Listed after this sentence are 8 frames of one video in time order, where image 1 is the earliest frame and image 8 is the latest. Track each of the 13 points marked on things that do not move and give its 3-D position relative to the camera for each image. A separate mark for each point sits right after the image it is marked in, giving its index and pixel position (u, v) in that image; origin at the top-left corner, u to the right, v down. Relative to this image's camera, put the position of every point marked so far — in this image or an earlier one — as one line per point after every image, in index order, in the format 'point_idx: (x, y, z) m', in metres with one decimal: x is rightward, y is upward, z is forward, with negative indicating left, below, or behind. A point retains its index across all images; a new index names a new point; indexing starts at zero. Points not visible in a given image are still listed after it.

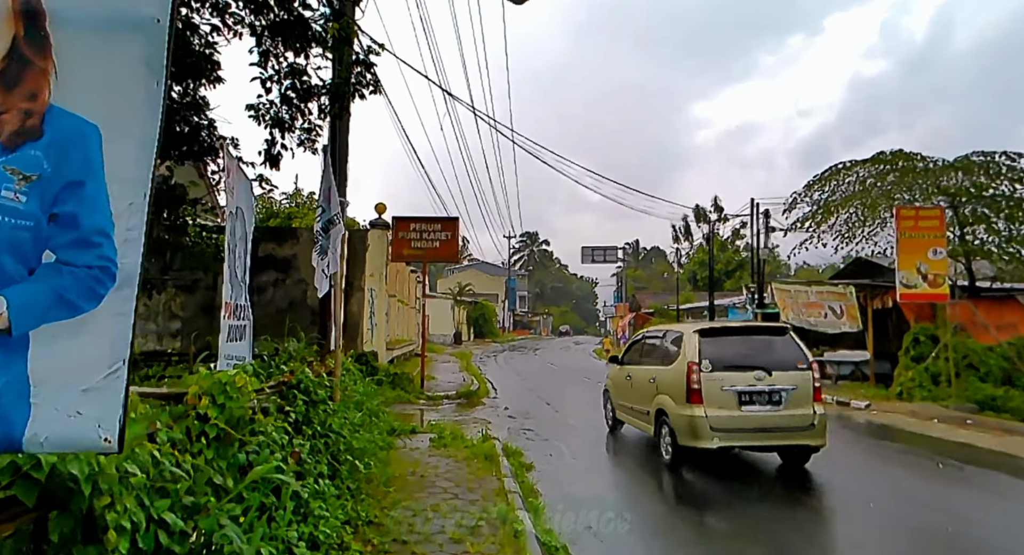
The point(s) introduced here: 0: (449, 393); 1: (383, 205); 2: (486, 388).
0: (-1.5, -2.7, +15.9) m
1: (-3.2, +1.8, +16.6) m
2: (-0.7, -2.8, +17.1) m
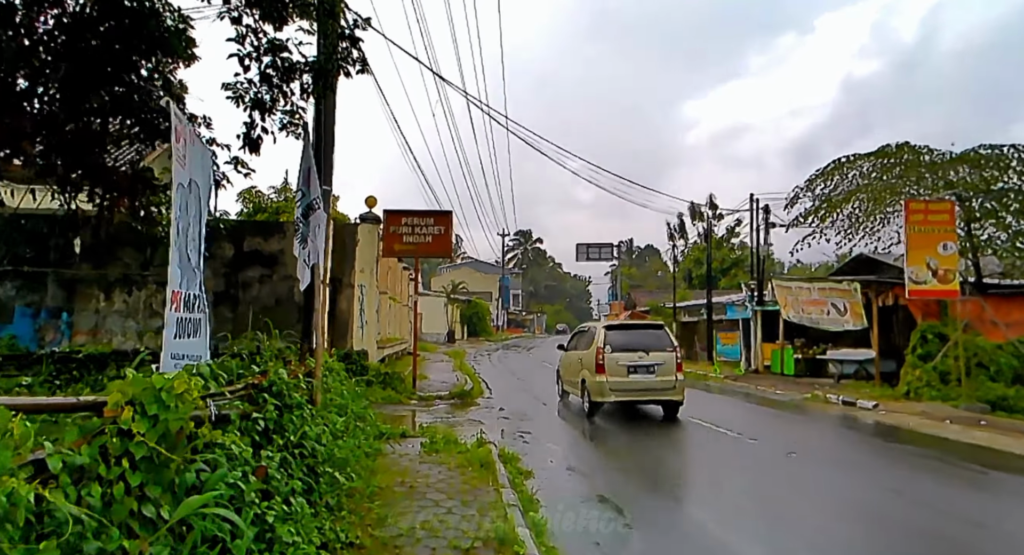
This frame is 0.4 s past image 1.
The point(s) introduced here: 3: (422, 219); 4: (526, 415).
0: (-1.6, -2.7, +15.4) m
1: (-3.3, +1.9, +16.1) m
2: (-0.8, -2.7, +16.6) m
3: (-2.1, +1.4, +15.7) m
4: (+0.2, -2.9, +14.4) m
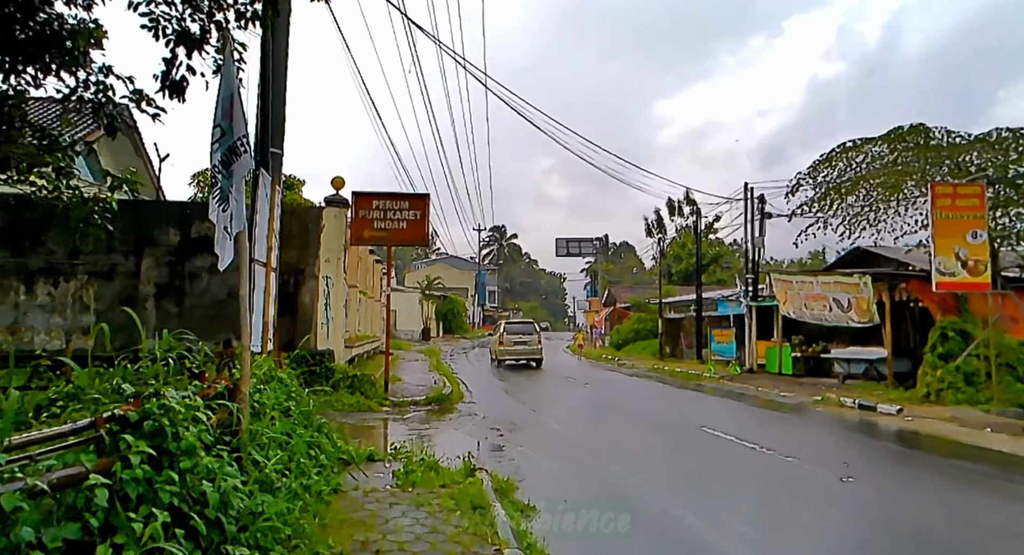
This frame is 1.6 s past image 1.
0: (-1.9, -2.5, +13.8) m
1: (-3.6, +2.1, +14.4) m
2: (-1.2, -2.5, +15.0) m
3: (-2.4, +1.6, +14.0) m
4: (-0.1, -2.7, +12.8) m
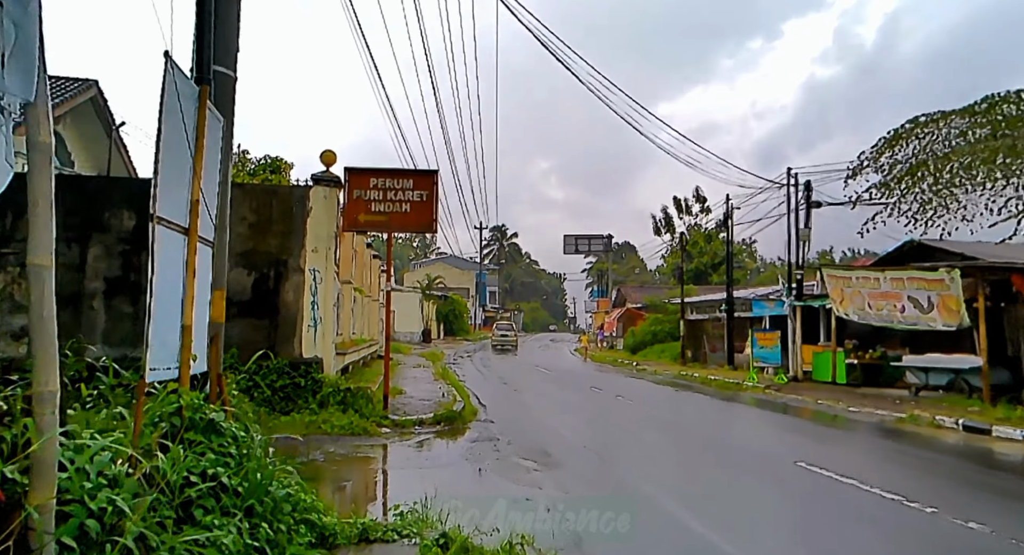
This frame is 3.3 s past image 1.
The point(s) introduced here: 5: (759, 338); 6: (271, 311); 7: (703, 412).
0: (-1.5, -2.4, +11.5) m
1: (-3.2, +2.2, +12.1) m
2: (-0.7, -2.4, +12.7) m
3: (-2.0, +1.7, +11.7) m
4: (+0.4, -2.6, +10.5) m
5: (+7.2, -1.7, +19.3) m
6: (-4.1, -0.5, +11.5) m
7: (+4.2, -3.0, +14.9) m
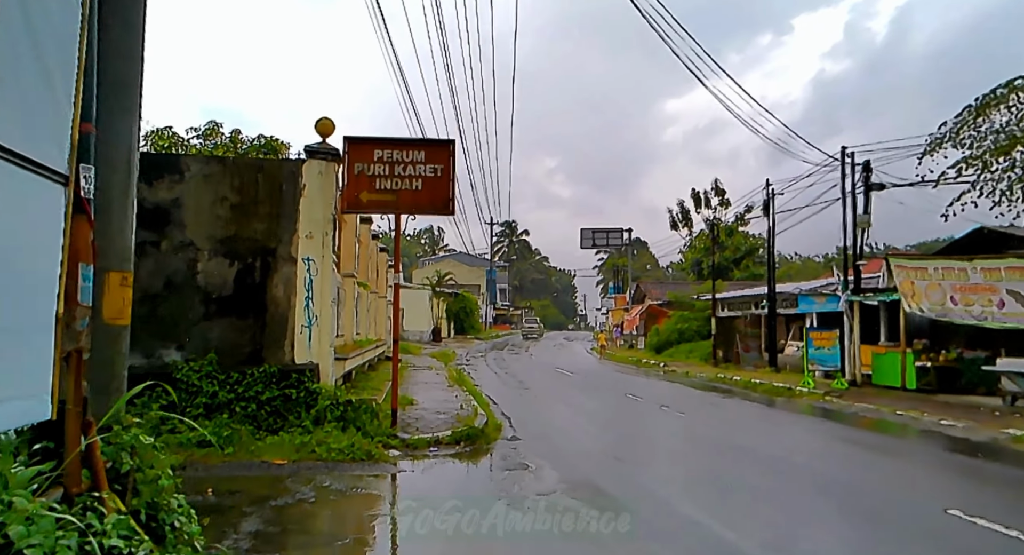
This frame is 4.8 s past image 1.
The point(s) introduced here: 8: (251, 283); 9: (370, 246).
0: (-1.0, -2.2, +9.6) m
1: (-2.7, +2.3, +10.2) m
2: (-0.2, -2.3, +10.8) m
3: (-1.5, +1.8, +9.8) m
4: (+0.8, -2.5, +8.6) m
5: (+7.7, -1.5, +17.3) m
6: (-3.6, -0.4, +9.6) m
7: (+4.8, -2.8, +13.0) m
8: (-3.7, -0.1, +9.6) m
9: (-3.3, +0.7, +15.8) m
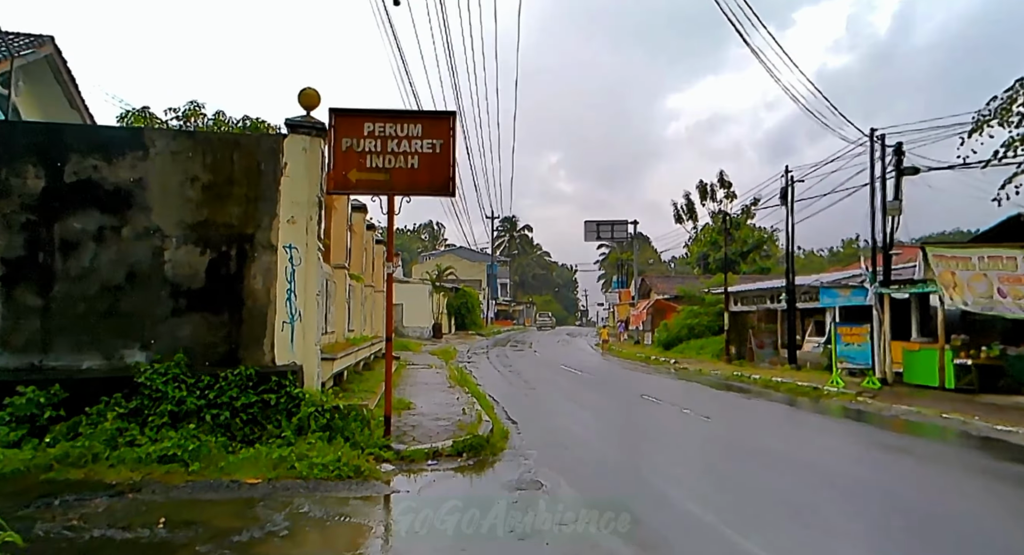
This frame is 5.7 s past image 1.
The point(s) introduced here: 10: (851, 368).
0: (-0.9, -2.1, +8.5) m
1: (-2.6, +2.4, +9.0) m
2: (-0.1, -2.1, +9.7) m
3: (-1.4, +1.9, +8.7) m
4: (+0.9, -2.3, +7.5) m
5: (+7.9, -1.3, +16.2) m
6: (-3.5, -0.3, +8.5) m
7: (+4.9, -2.7, +11.8) m
8: (-3.6, +0.1, +8.5) m
9: (-3.2, +0.9, +14.7) m
10: (+8.0, -2.1, +16.0) m
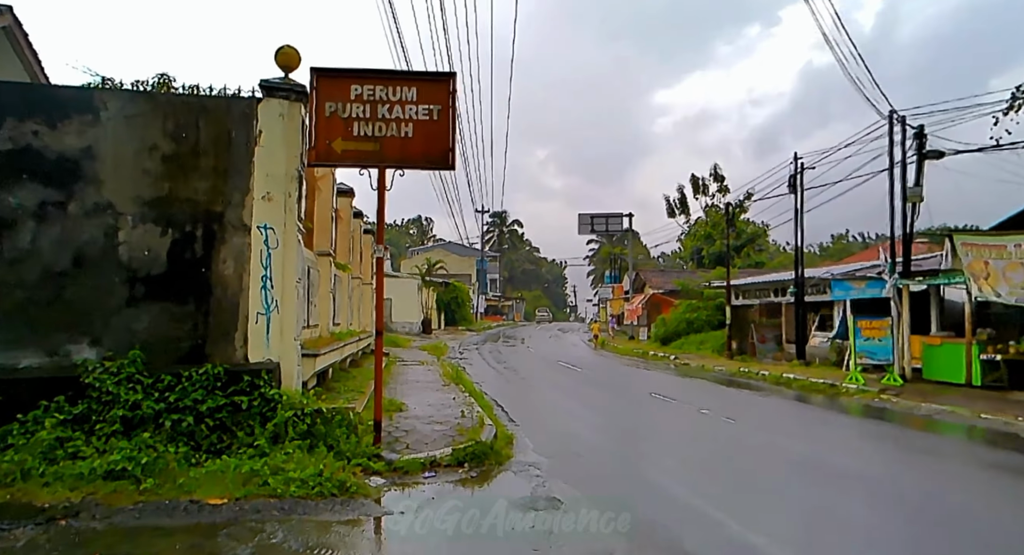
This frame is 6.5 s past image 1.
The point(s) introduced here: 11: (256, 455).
0: (-0.8, -1.9, +7.4) m
1: (-2.6, +2.6, +7.9) m
2: (-0.1, -2.0, +8.6) m
3: (-1.3, +2.1, +7.6) m
4: (+1.0, -2.2, +6.5) m
5: (+7.8, -1.1, +15.3) m
6: (-3.4, -0.1, +7.4) m
7: (+4.9, -2.5, +10.9) m
8: (-3.5, +0.2, +7.4) m
9: (-3.2, +1.1, +13.6) m
10: (+7.9, -1.9, +15.1) m
11: (-2.5, -1.7, +6.5) m
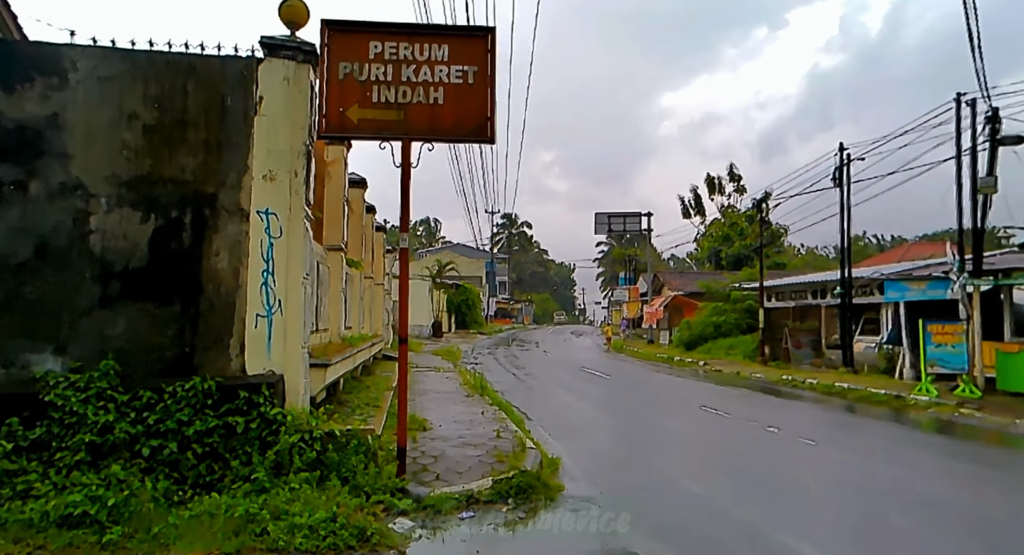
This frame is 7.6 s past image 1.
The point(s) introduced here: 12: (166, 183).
0: (-0.4, -1.9, +6.1) m
1: (-2.1, +2.7, +6.7) m
2: (+0.4, -1.9, +7.3) m
3: (-0.9, +2.1, +6.3) m
4: (+1.5, -2.1, +5.2) m
5: (+8.3, -1.1, +13.9) m
6: (-2.9, -0.1, +6.1) m
7: (+5.4, -2.5, +9.6) m
8: (-3.0, +0.3, +6.1) m
9: (-2.7, +1.1, +12.3) m
10: (+8.5, -1.9, +13.7) m
11: (-2.0, -1.7, +5.3) m
12: (-3.1, +0.9, +6.2) m
